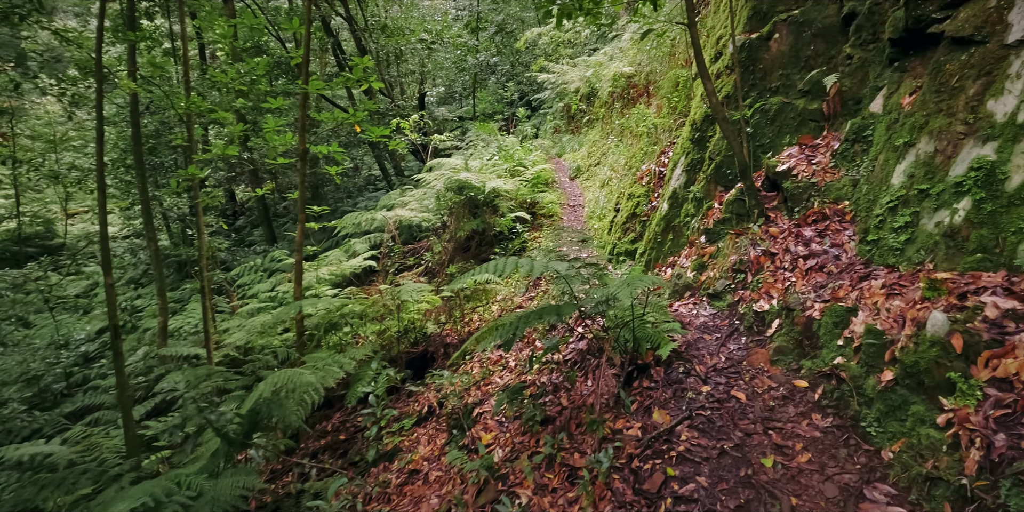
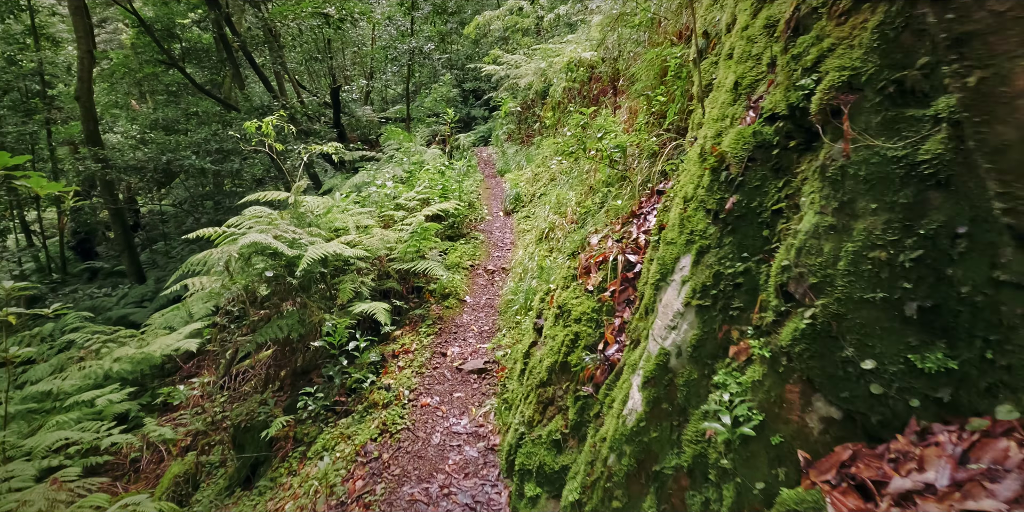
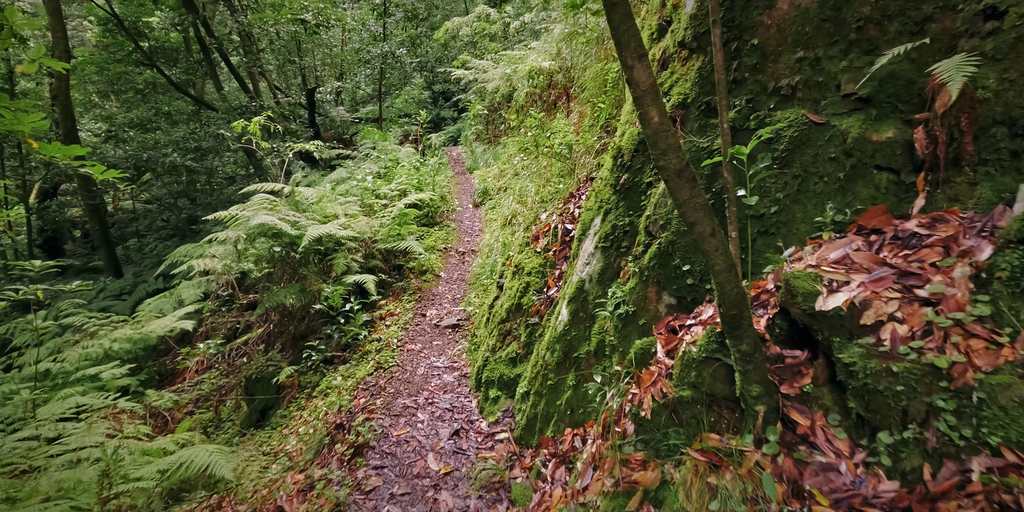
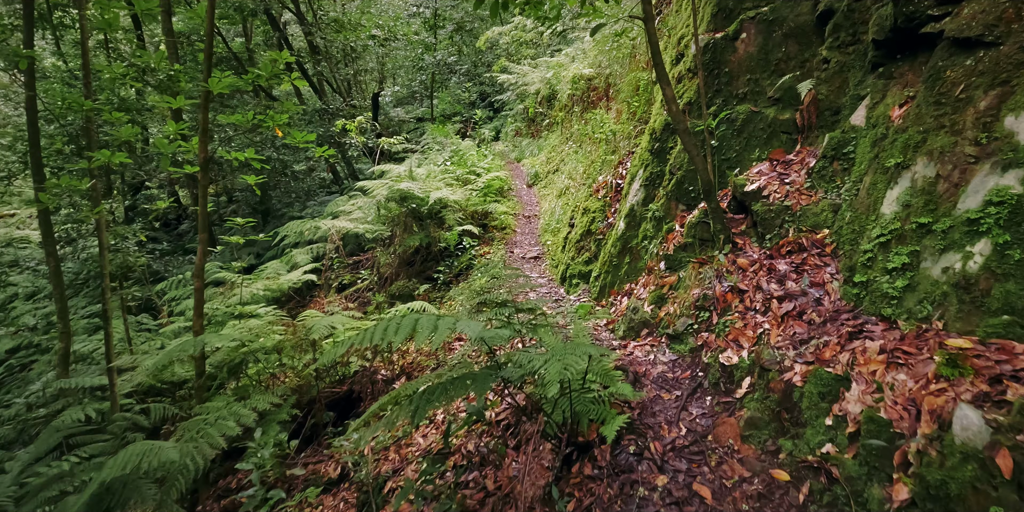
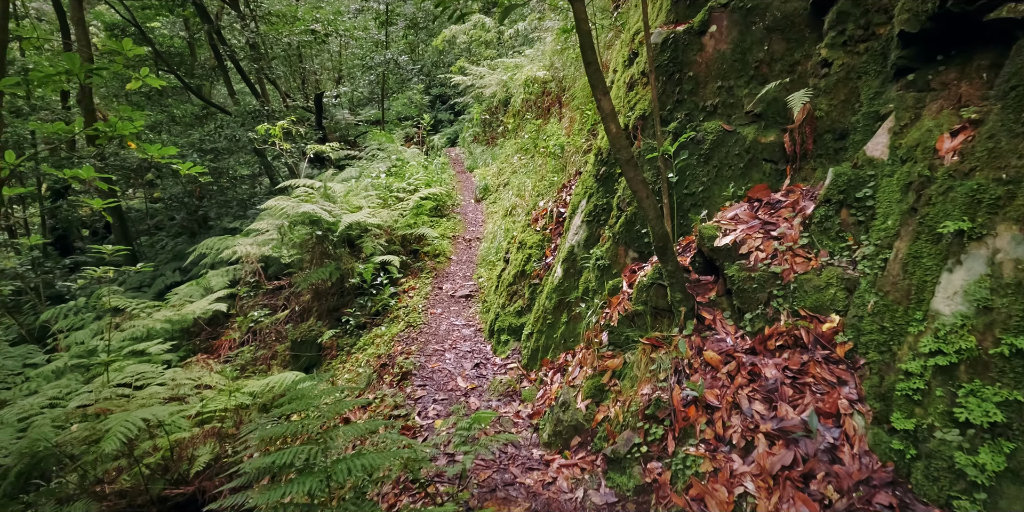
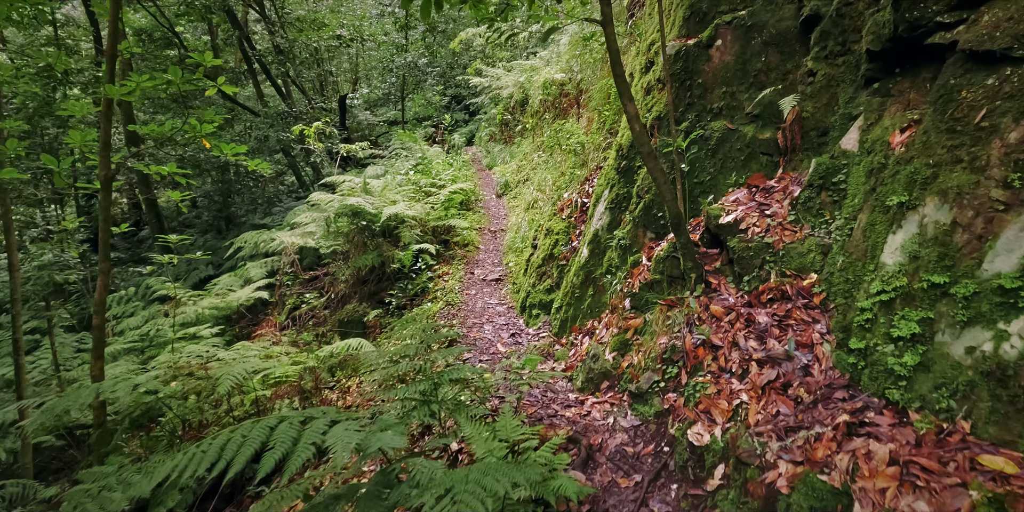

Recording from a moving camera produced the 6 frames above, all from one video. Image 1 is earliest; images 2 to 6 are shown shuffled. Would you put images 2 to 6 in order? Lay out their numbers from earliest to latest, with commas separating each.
4, 6, 5, 3, 2
